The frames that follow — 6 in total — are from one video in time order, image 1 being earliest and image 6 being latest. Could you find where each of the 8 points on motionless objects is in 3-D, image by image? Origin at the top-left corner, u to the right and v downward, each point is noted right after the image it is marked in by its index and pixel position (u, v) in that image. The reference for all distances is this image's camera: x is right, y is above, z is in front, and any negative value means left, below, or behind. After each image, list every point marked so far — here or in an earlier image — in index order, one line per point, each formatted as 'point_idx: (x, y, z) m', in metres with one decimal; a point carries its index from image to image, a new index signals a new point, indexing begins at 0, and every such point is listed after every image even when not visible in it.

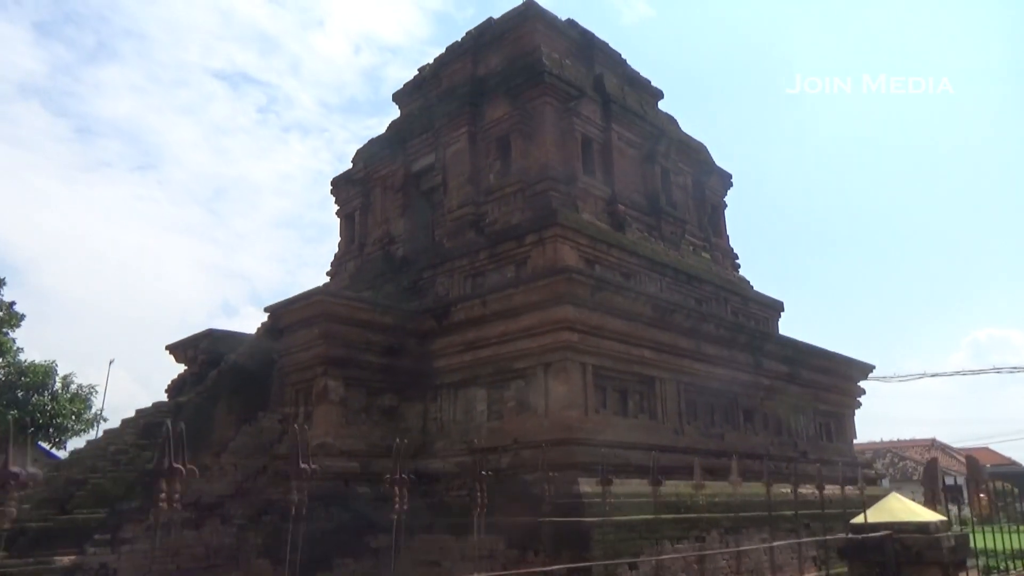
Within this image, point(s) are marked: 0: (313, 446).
0: (-2.6, -2.0, +9.9) m
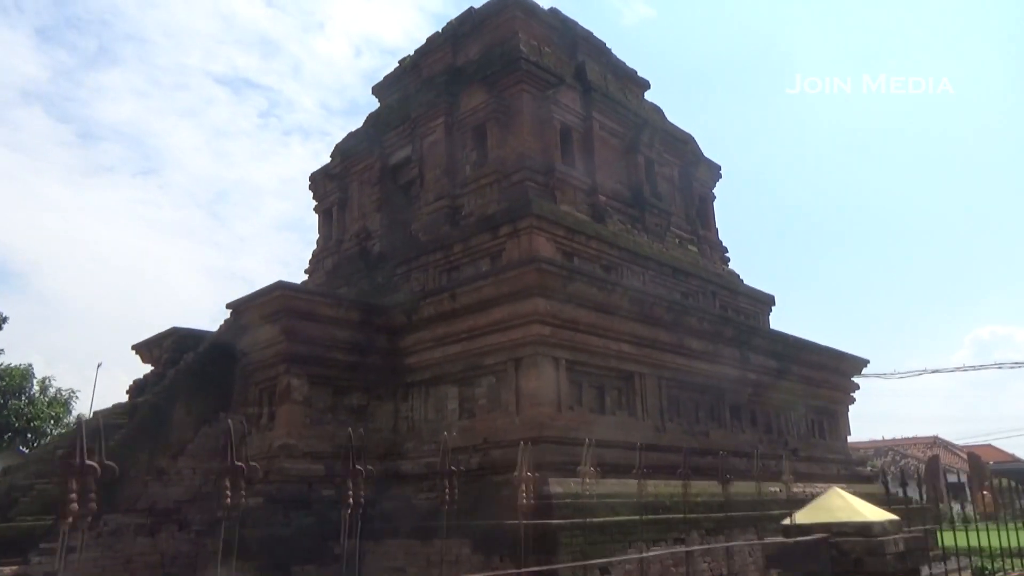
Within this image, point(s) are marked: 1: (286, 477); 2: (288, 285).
0: (-2.9, -2.0, +9.5) m
1: (-2.7, -2.3, +9.3) m
2: (-2.8, 0.0, +9.8) m
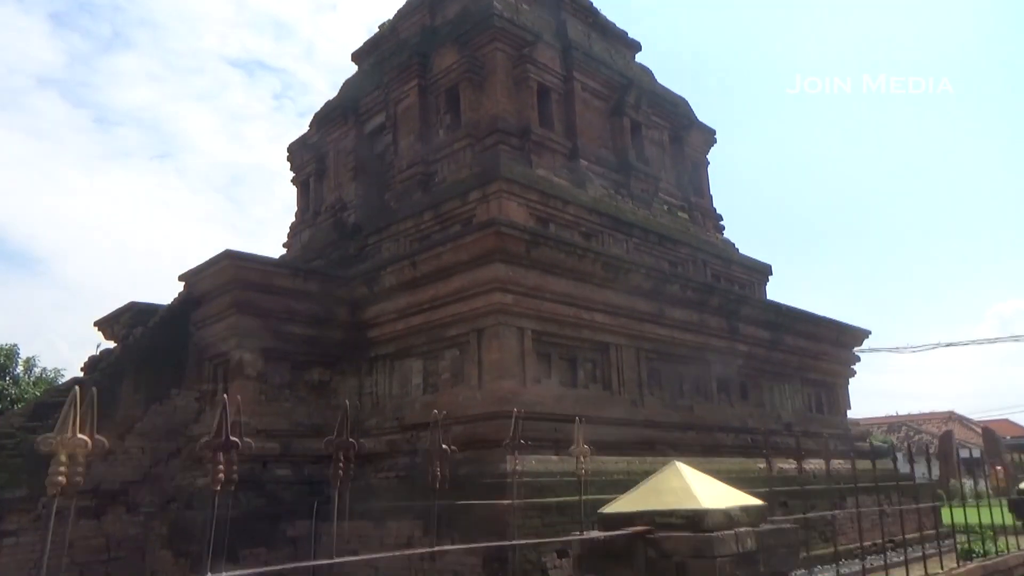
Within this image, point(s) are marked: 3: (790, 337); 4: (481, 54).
0: (-3.3, -1.6, +9.0) m
1: (-3.1, -1.9, +8.8) m
2: (-3.3, +0.4, +9.2) m
3: (+4.7, -0.8, +13.2) m
4: (-0.5, +3.7, +12.3) m
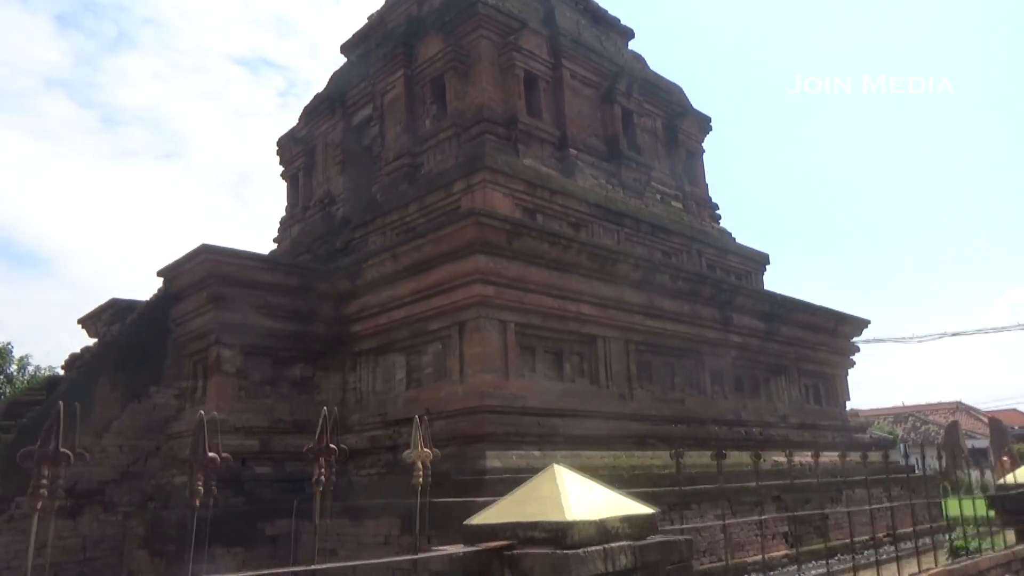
0: (-3.5, -1.5, +8.8) m
1: (-3.3, -1.9, +8.6) m
2: (-3.5, +0.5, +9.0) m
3: (+4.6, -0.7, +12.9) m
4: (-0.7, +3.8, +12.0) m
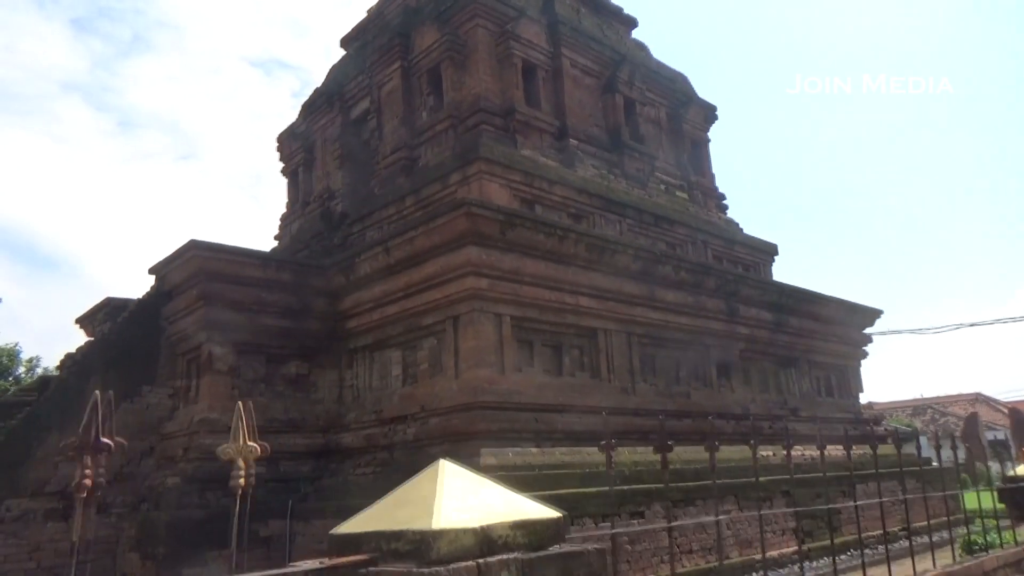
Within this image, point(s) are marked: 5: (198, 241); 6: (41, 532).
0: (-3.6, -1.5, +8.7) m
1: (-3.4, -1.8, +8.5) m
2: (-3.5, +0.5, +8.9) m
3: (+4.6, -0.5, +12.6) m
4: (-0.8, +3.9, +11.8) m
5: (-3.6, +0.5, +8.8) m
6: (-5.0, -2.6, +8.2) m
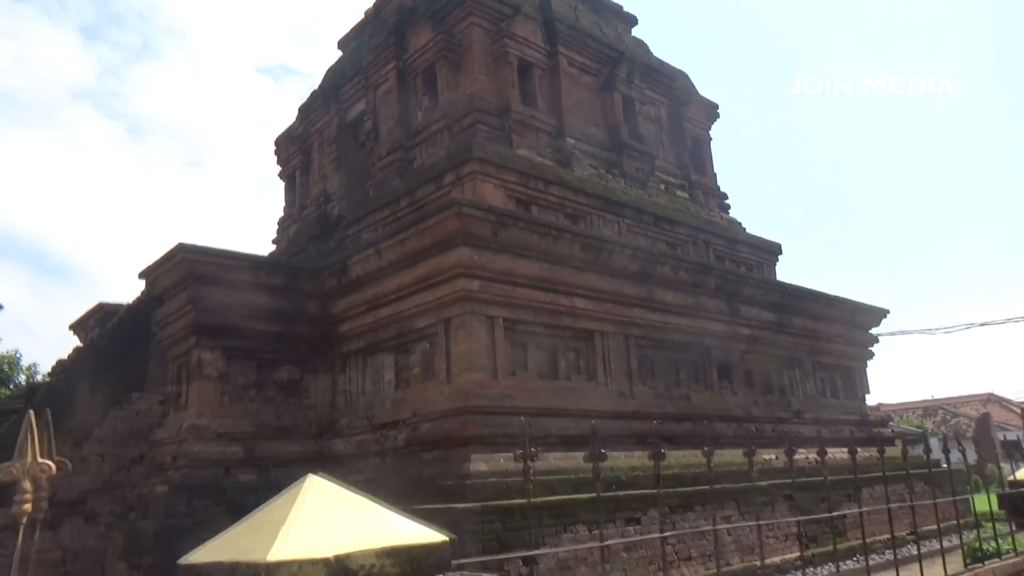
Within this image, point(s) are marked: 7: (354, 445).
0: (-3.6, -1.6, +8.5) m
1: (-3.4, -1.9, +8.3) m
2: (-3.6, +0.4, +8.7) m
3: (+4.6, -0.5, +12.4) m
4: (-0.8, +3.9, +11.7) m
5: (-3.6, +0.5, +8.7) m
6: (-5.0, -2.6, +8.1) m
7: (-1.8, -1.8, +8.8) m
